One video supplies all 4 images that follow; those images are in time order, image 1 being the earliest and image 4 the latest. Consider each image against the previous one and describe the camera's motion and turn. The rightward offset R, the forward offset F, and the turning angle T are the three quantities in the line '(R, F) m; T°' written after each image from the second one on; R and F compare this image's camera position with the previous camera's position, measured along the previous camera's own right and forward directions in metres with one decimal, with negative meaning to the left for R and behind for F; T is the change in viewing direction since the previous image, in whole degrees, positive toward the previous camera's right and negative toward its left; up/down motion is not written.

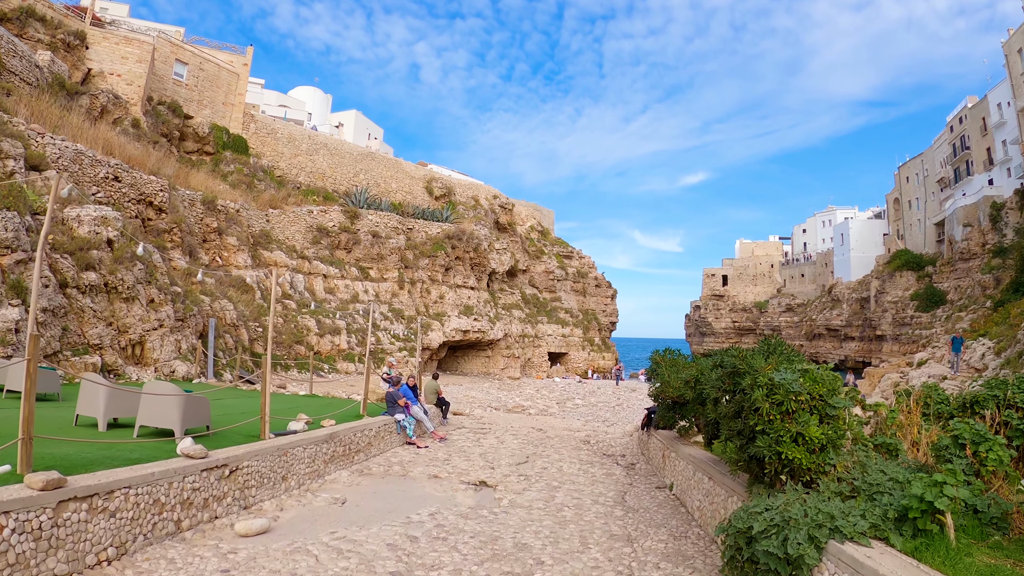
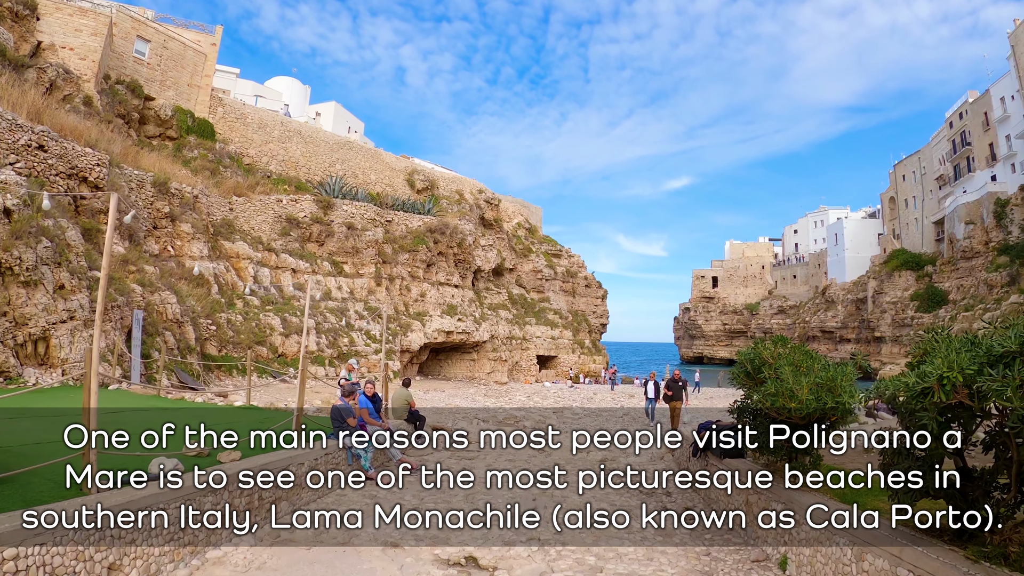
(-0.1, +1.7) m; +2°
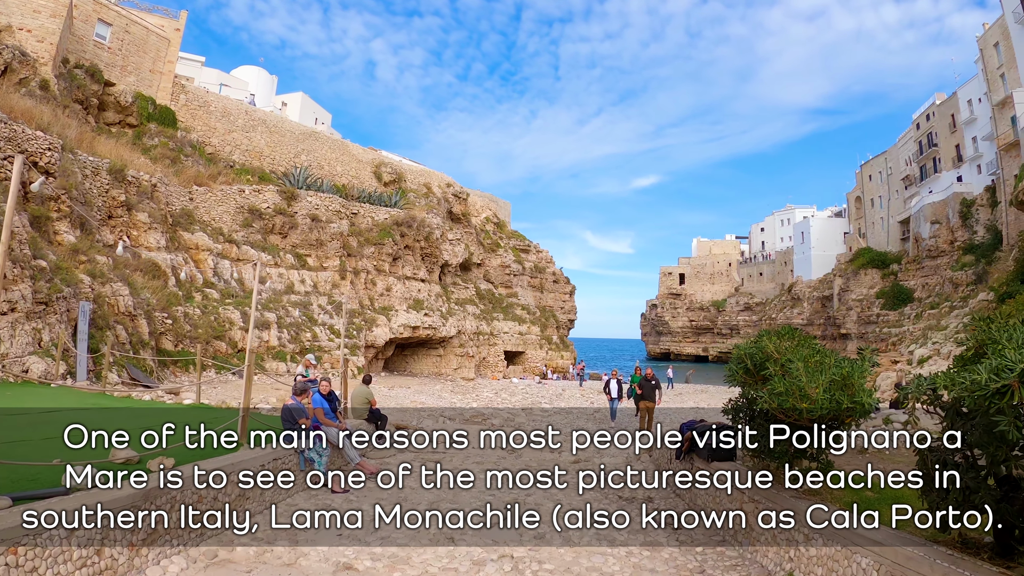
(-0.1, +0.5) m; +3°
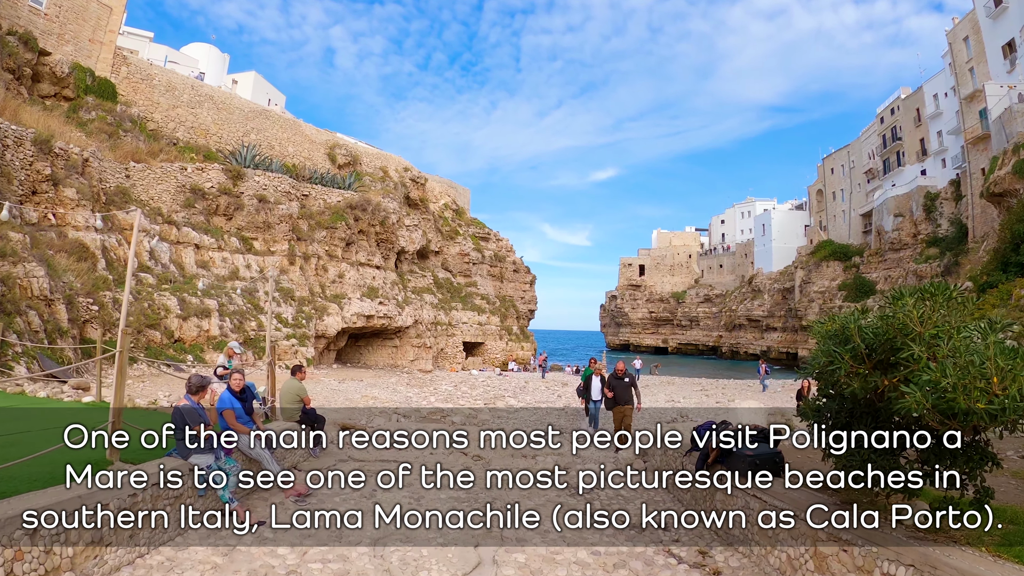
(-0.1, +0.9) m; +4°
